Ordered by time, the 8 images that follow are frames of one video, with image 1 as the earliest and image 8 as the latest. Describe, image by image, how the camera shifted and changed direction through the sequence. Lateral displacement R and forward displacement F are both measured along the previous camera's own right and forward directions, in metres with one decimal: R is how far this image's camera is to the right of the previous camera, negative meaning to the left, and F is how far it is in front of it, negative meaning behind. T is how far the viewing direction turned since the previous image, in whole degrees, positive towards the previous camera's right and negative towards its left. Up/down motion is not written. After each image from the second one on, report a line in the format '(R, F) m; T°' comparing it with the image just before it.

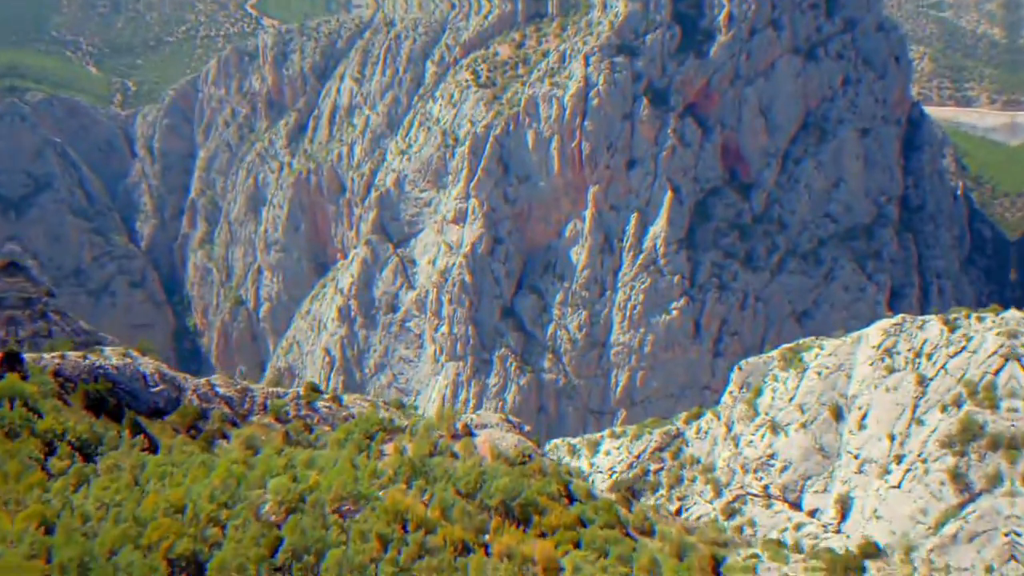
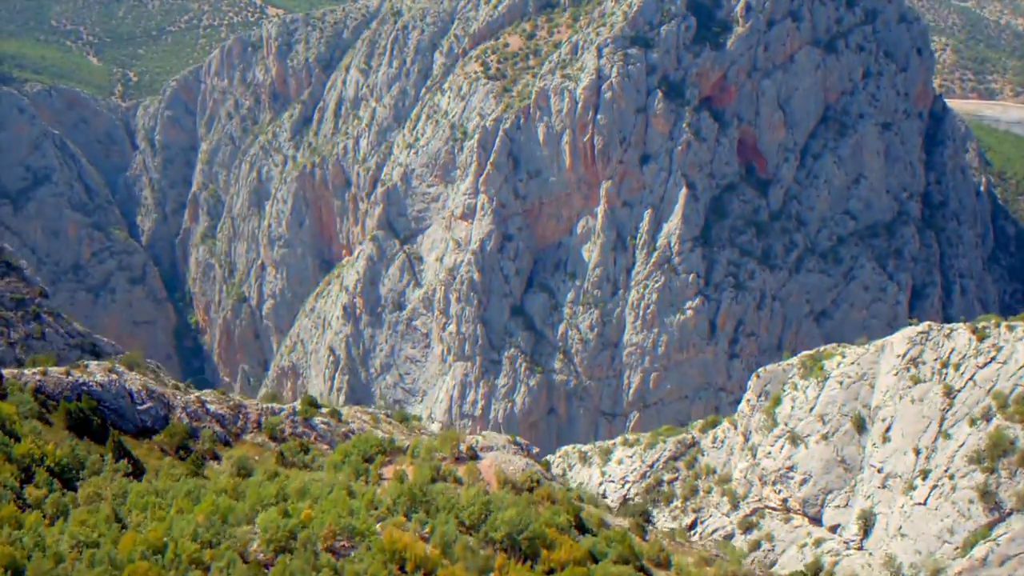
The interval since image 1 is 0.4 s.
(+0.1, +1.7) m; 0°
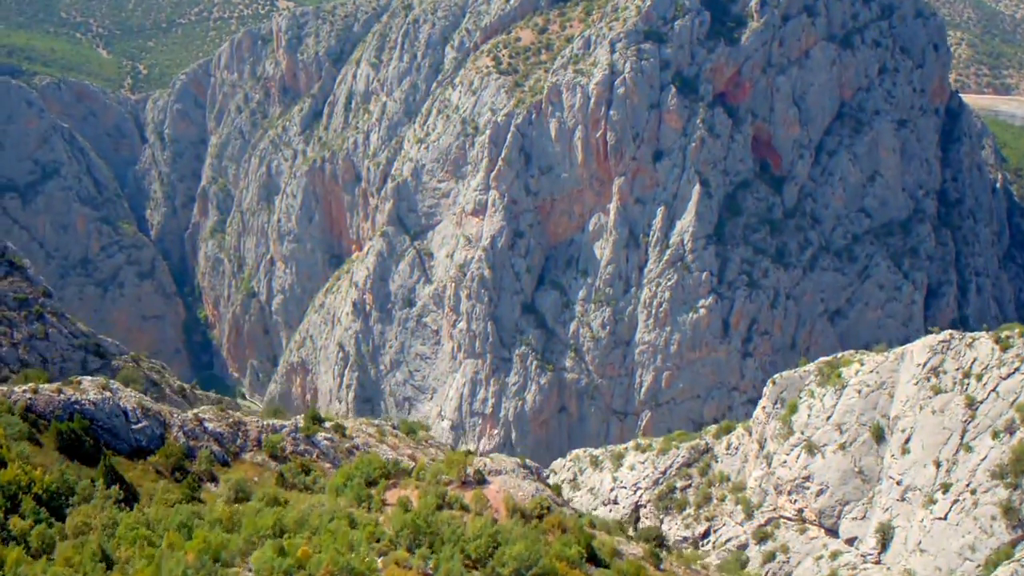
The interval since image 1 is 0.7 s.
(0.0, +0.5) m; 0°
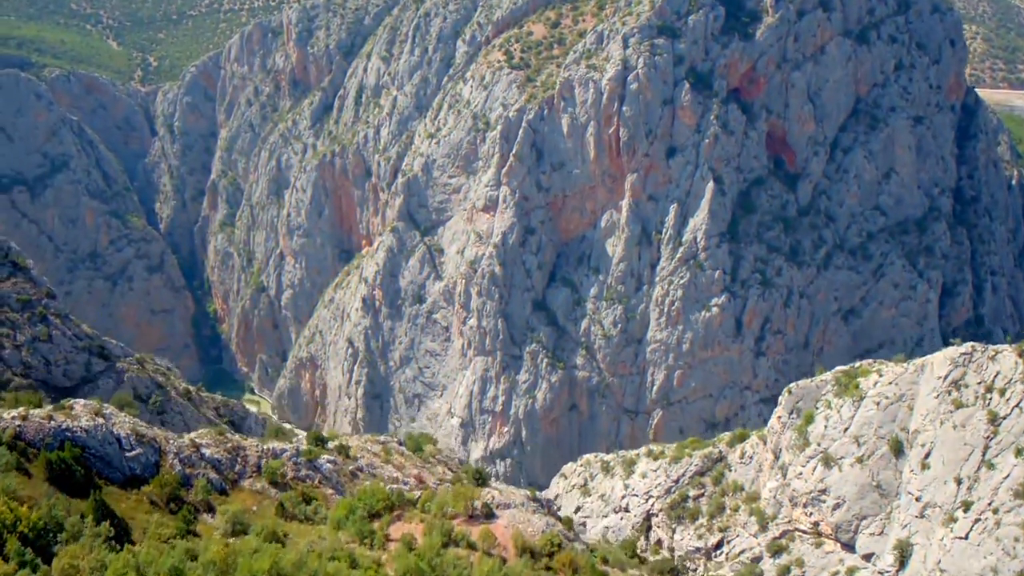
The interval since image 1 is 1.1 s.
(0.0, +0.5) m; 0°
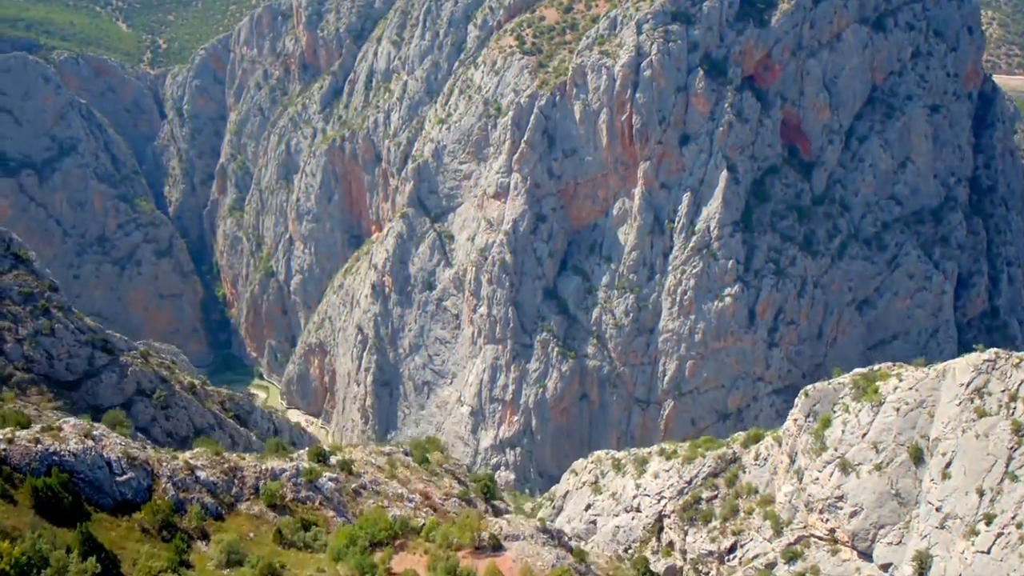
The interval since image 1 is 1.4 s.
(0.0, +0.6) m; 0°
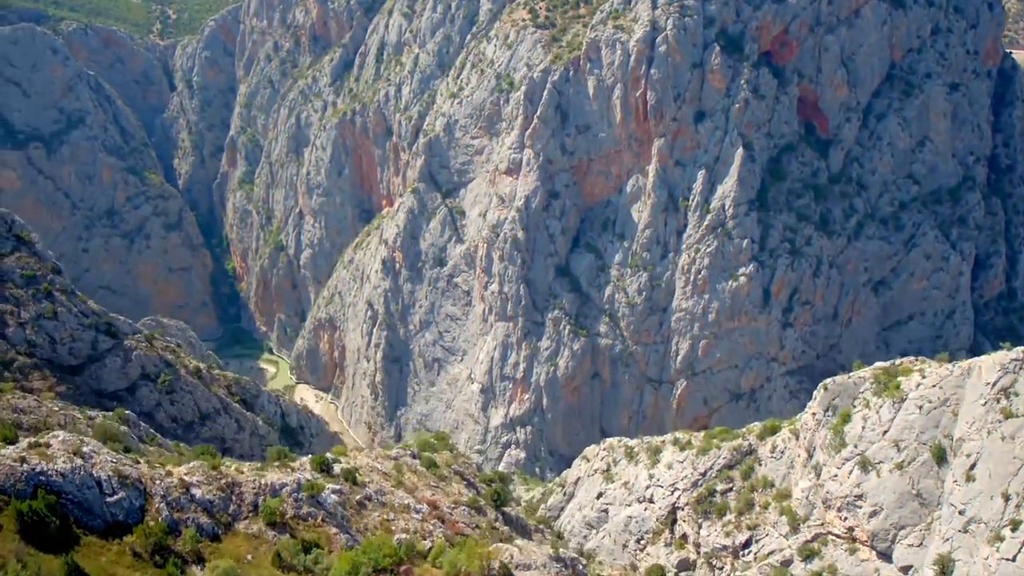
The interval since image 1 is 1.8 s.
(0.0, +0.6) m; 0°
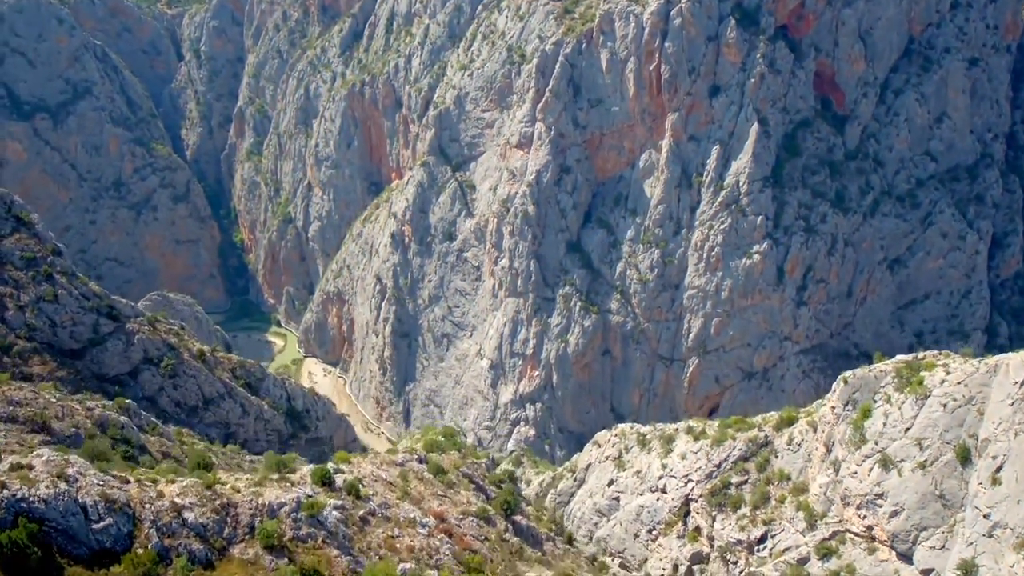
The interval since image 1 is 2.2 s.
(0.0, +0.7) m; 0°
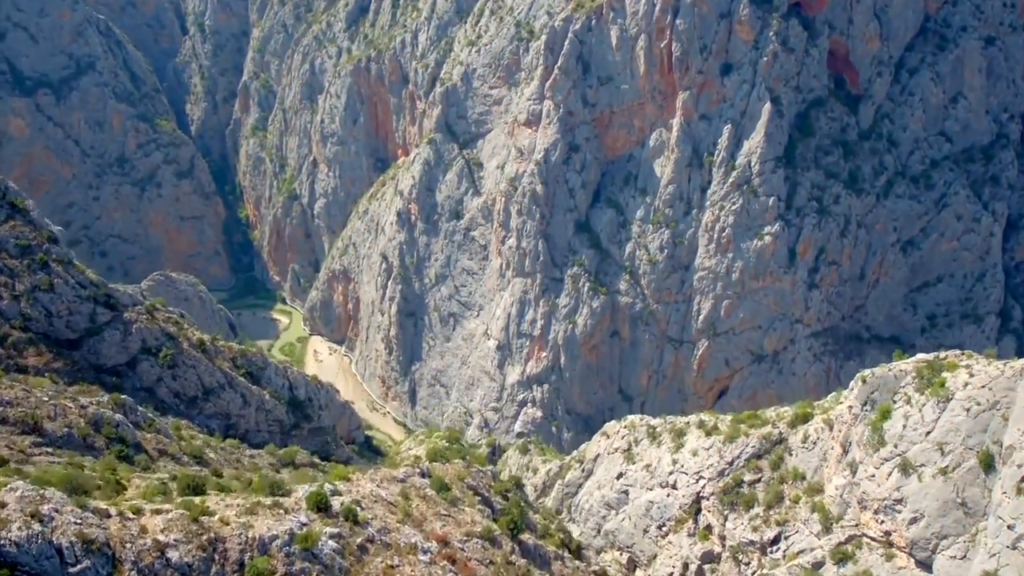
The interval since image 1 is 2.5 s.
(0.0, +0.7) m; 0°
